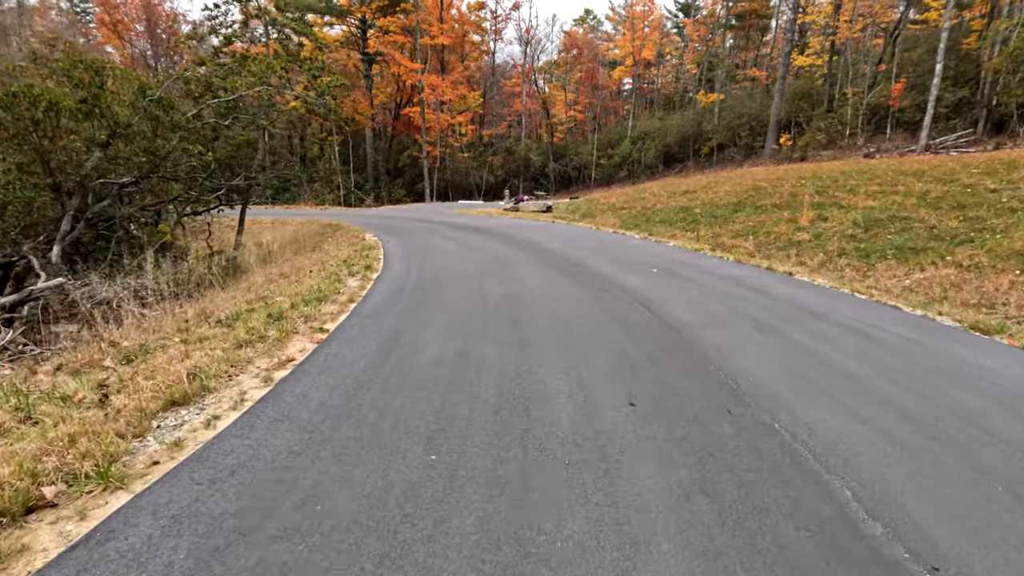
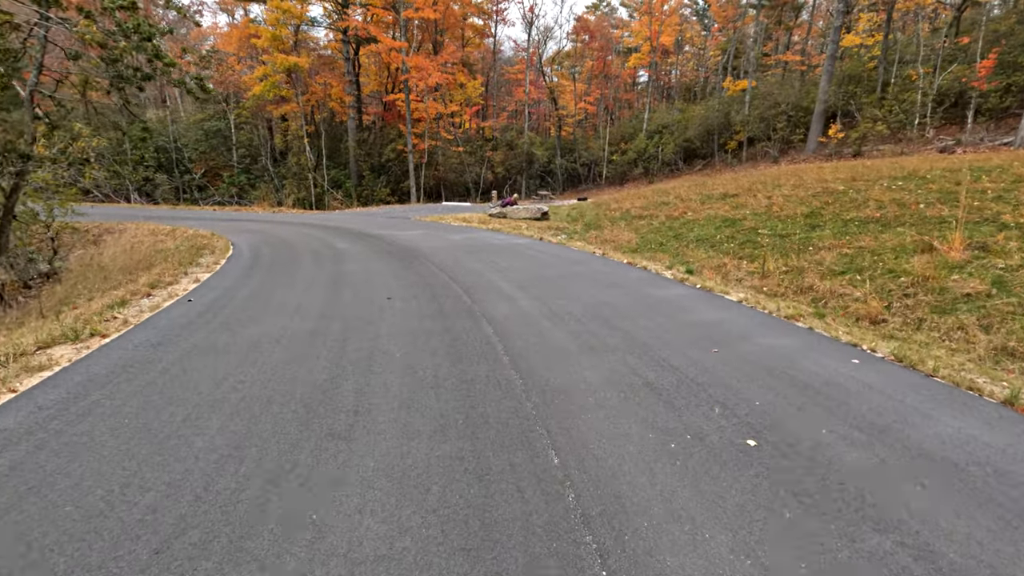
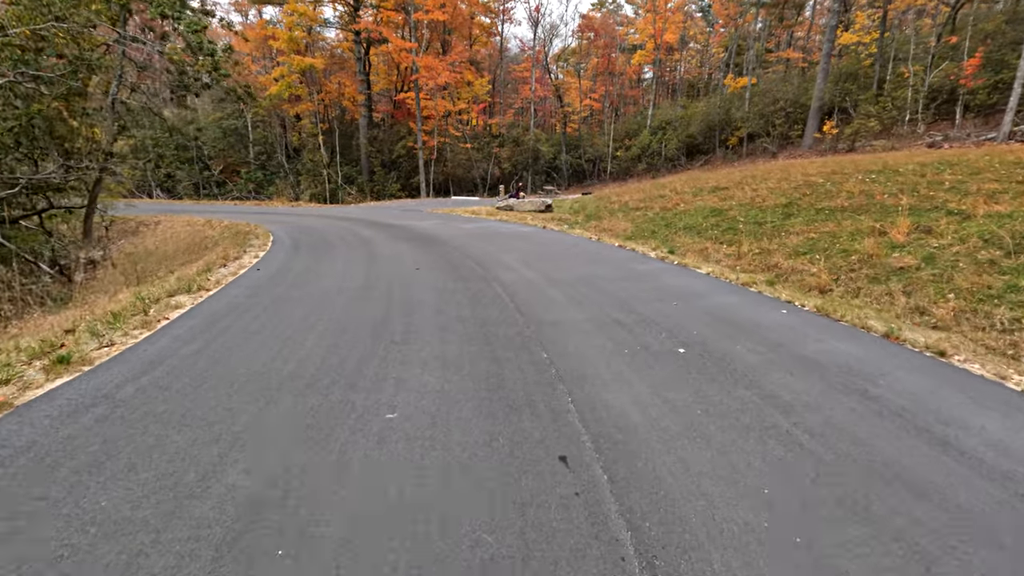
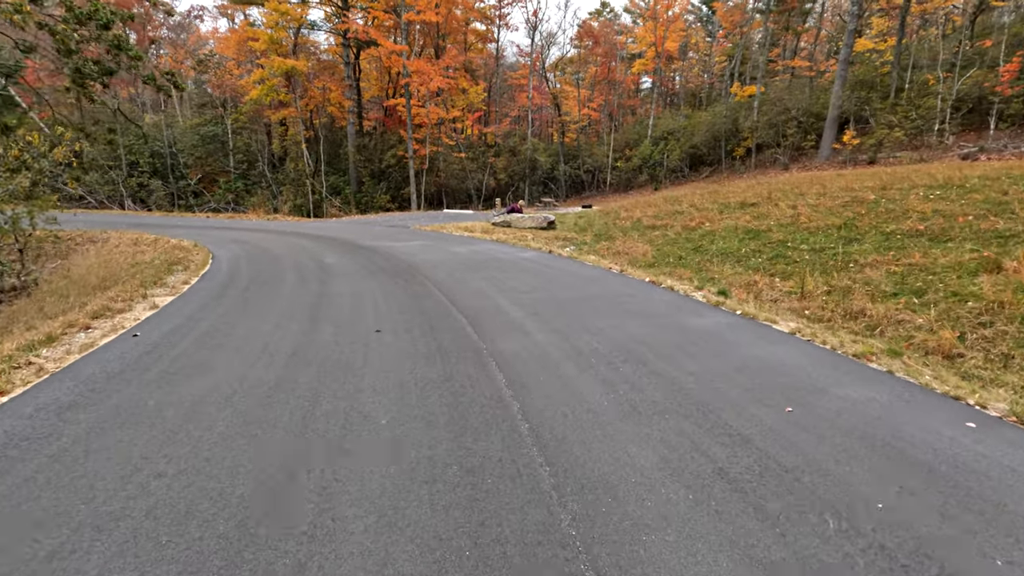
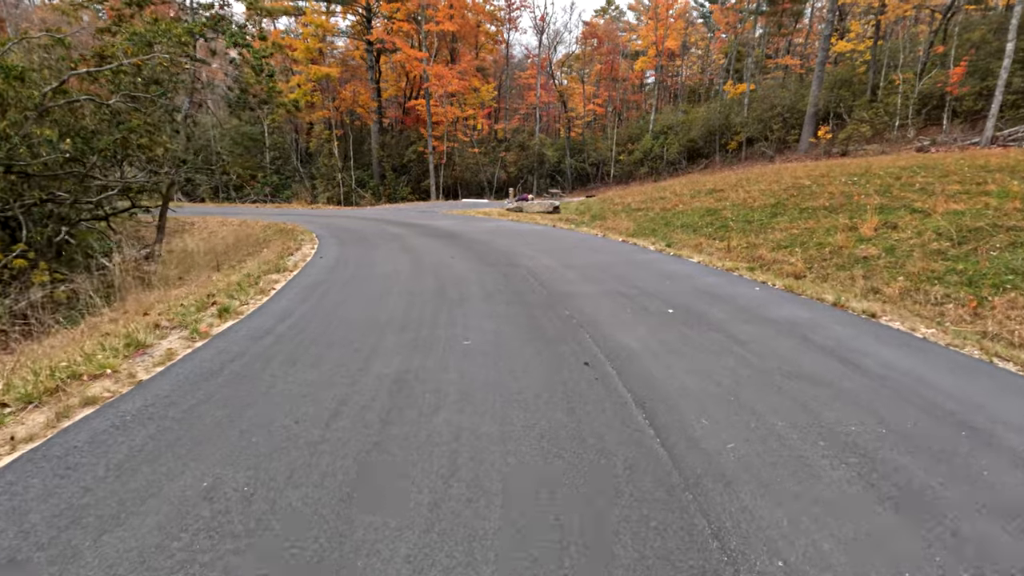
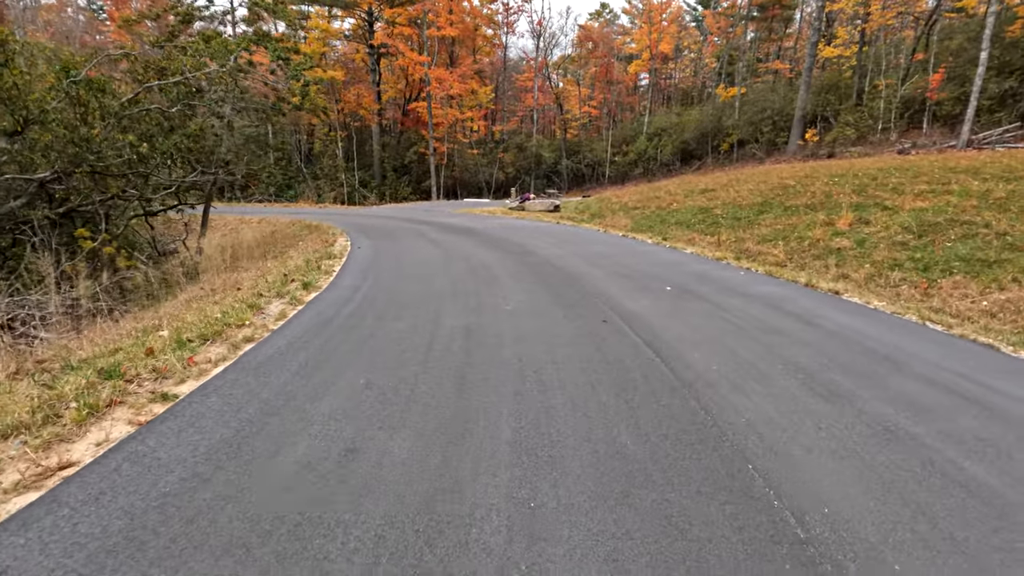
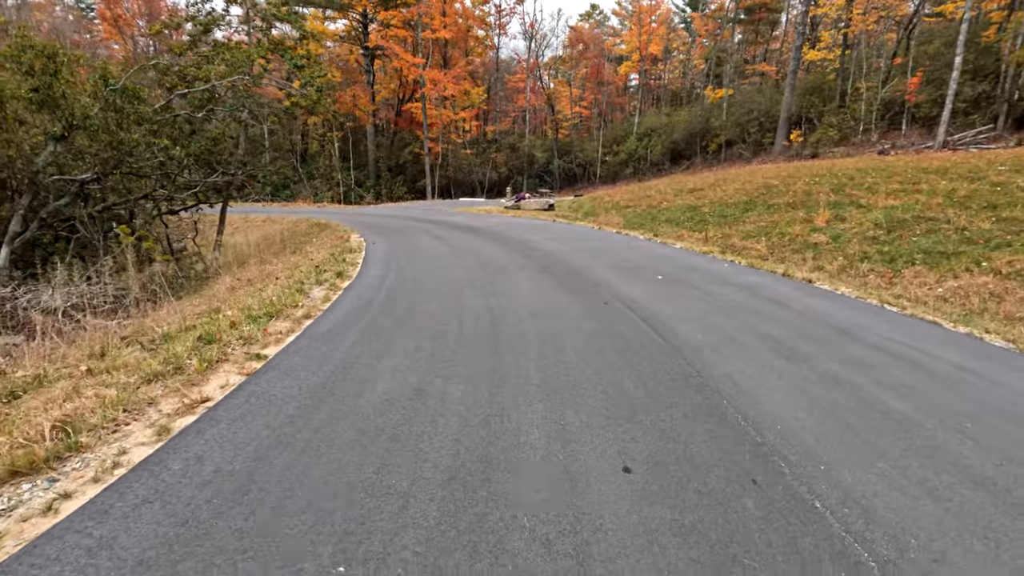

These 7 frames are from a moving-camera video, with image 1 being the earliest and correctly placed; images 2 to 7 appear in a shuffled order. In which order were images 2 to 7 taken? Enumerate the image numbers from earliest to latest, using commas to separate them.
7, 6, 5, 3, 2, 4
